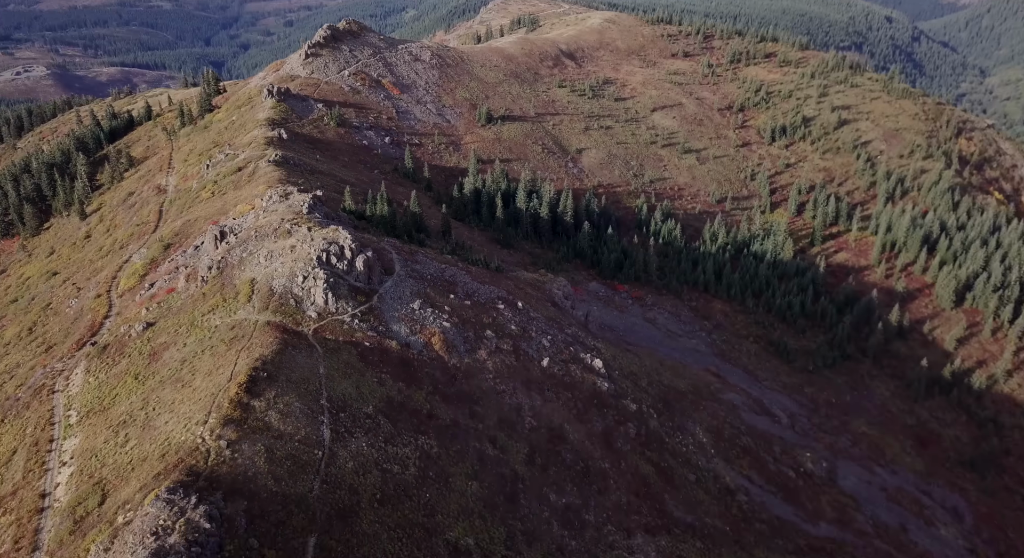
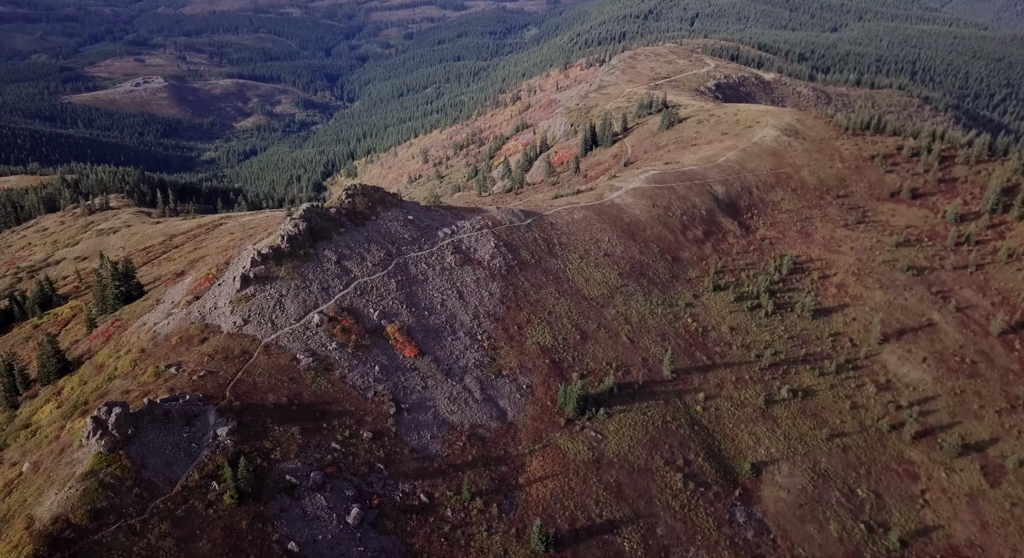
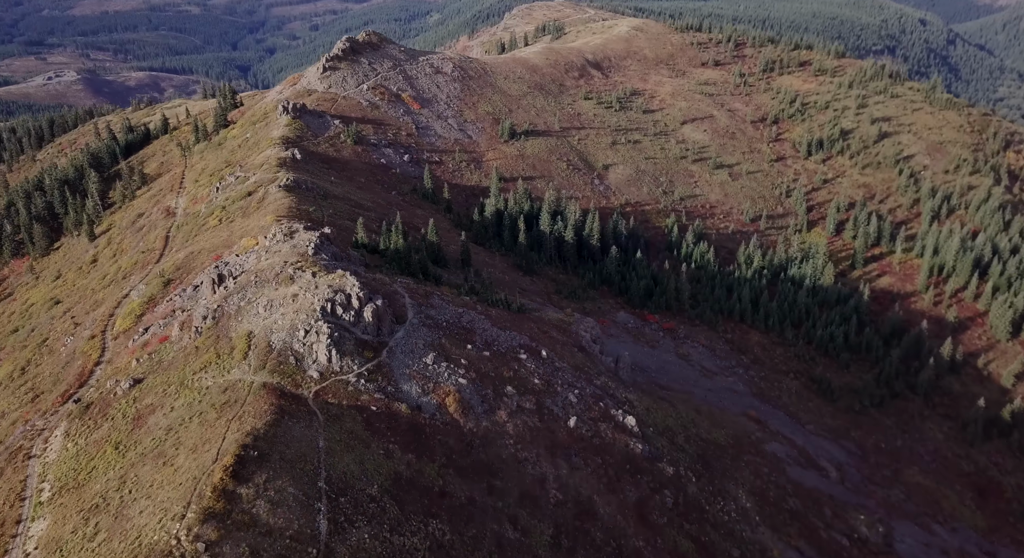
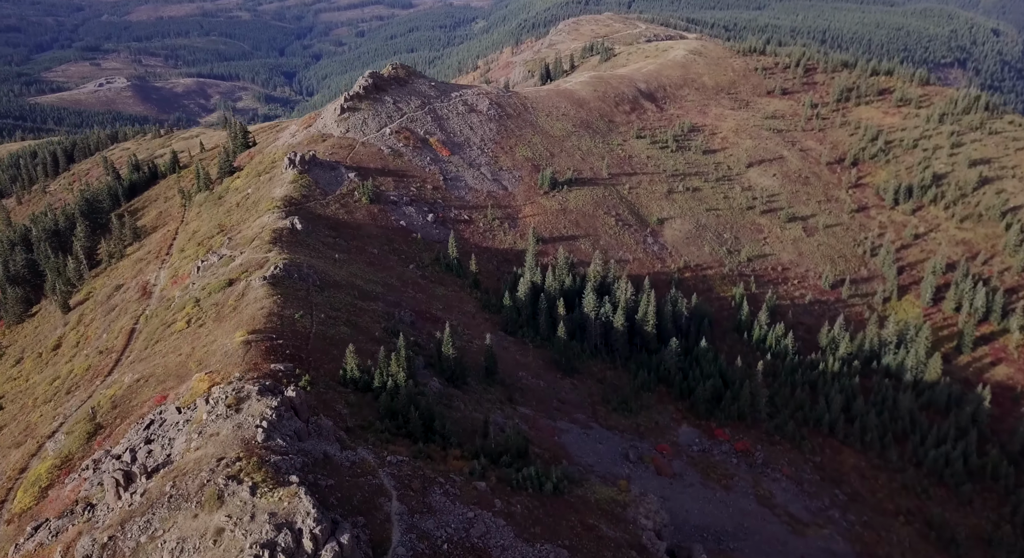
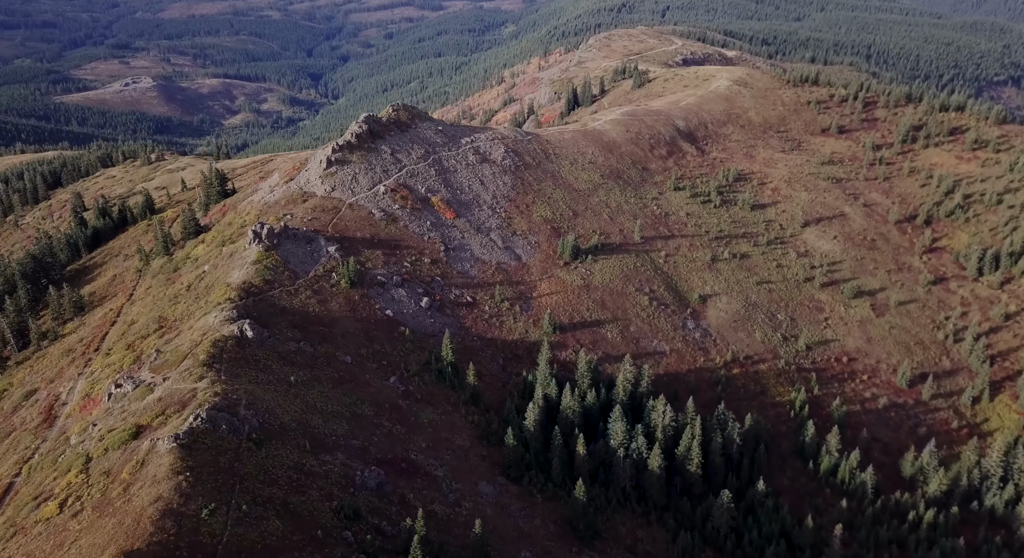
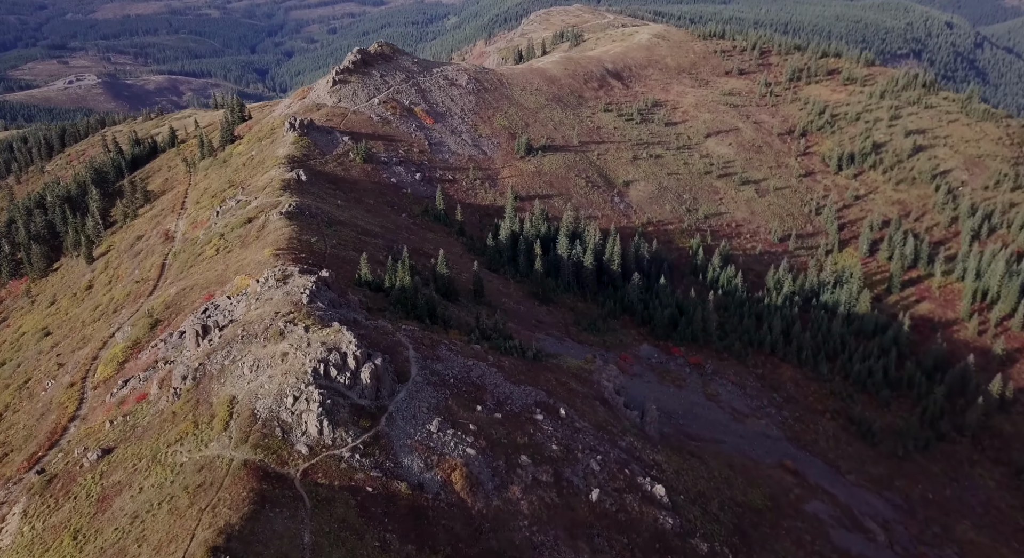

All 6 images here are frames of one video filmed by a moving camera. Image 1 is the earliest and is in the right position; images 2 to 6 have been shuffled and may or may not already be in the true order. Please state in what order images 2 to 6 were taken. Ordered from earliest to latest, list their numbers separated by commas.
3, 6, 4, 5, 2
